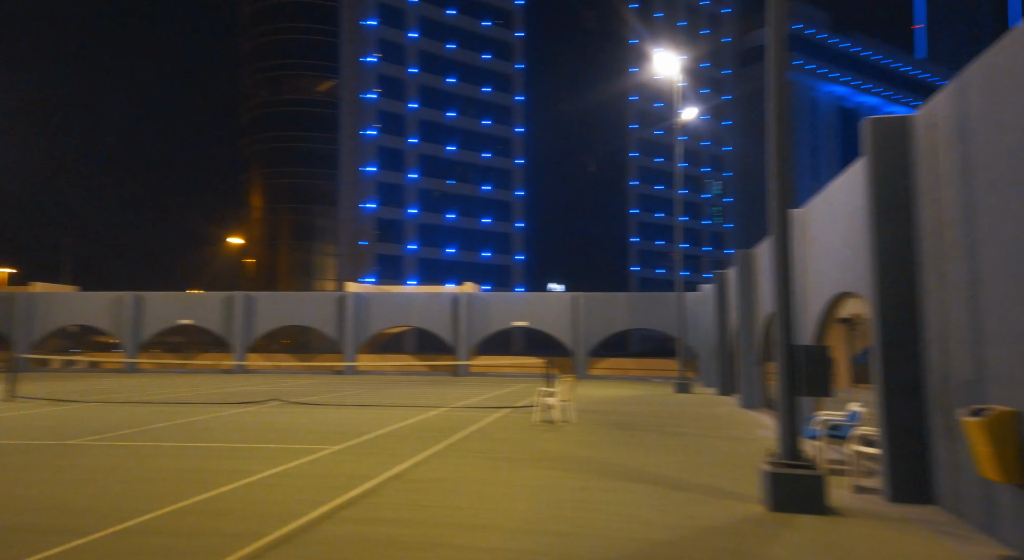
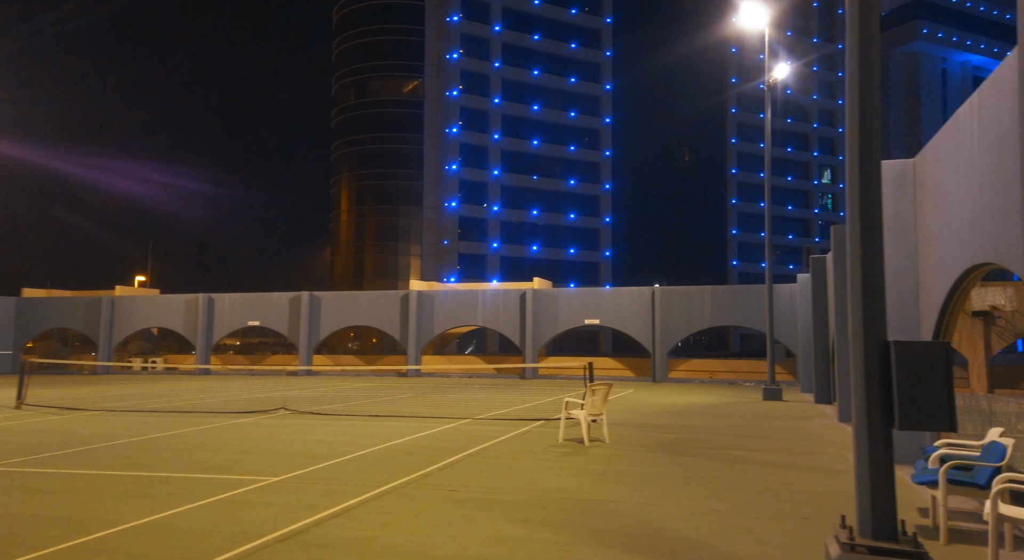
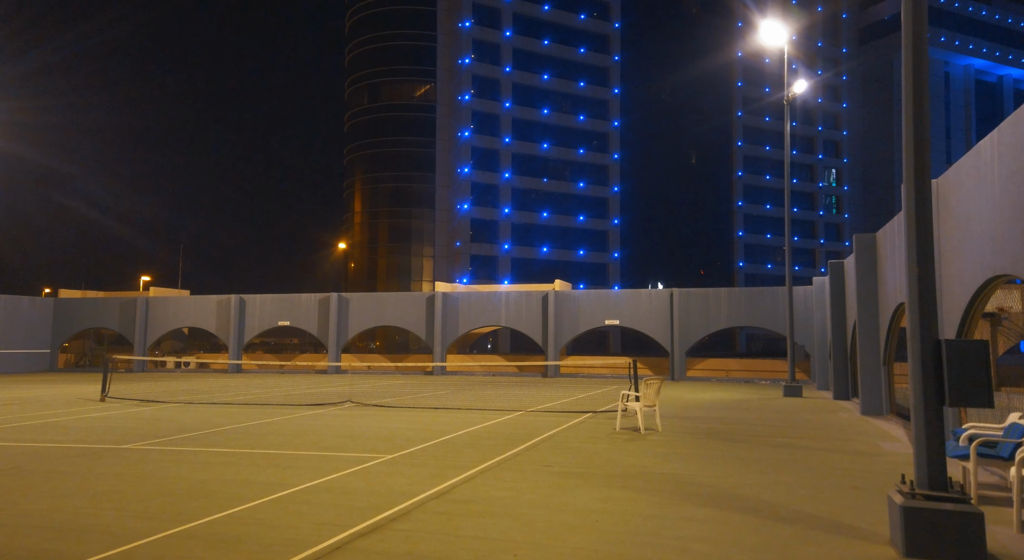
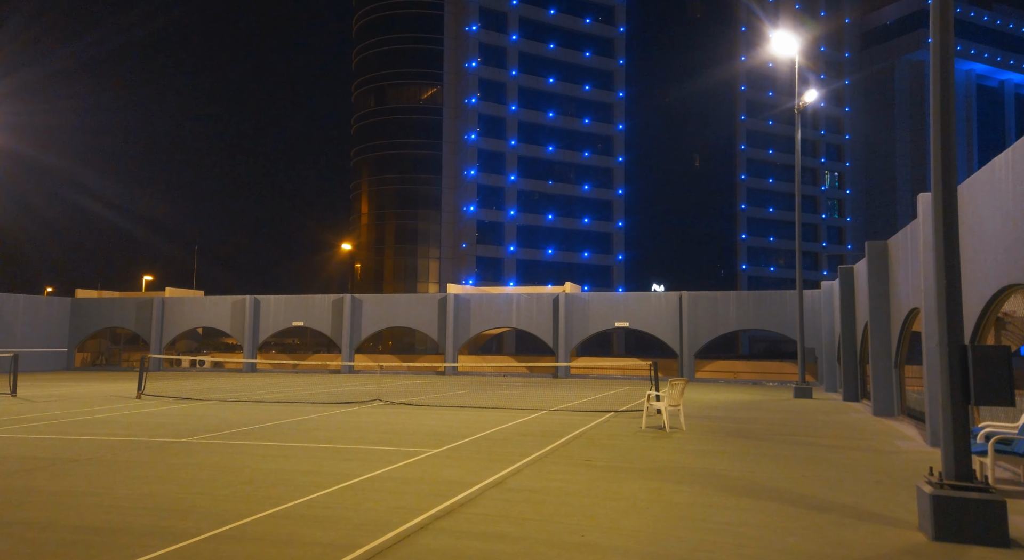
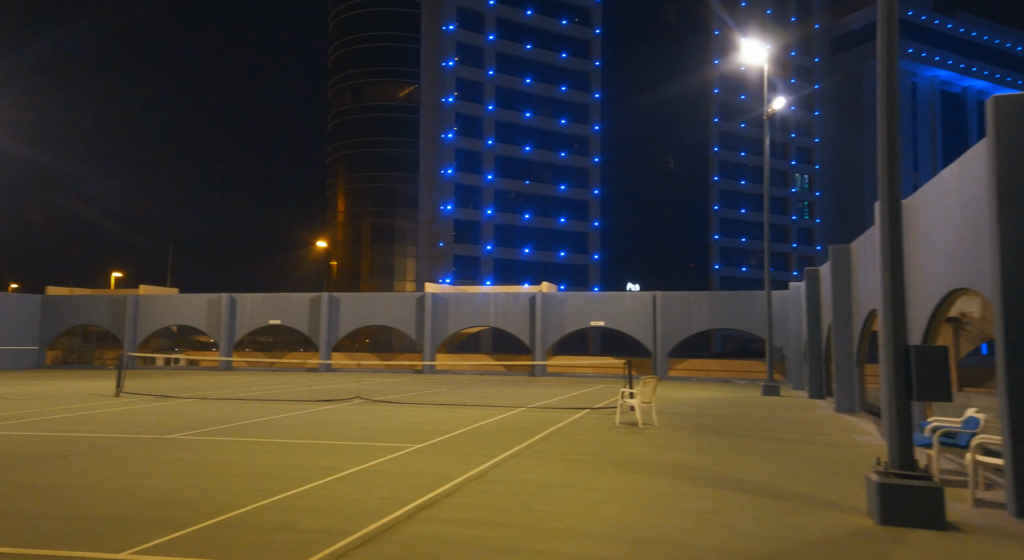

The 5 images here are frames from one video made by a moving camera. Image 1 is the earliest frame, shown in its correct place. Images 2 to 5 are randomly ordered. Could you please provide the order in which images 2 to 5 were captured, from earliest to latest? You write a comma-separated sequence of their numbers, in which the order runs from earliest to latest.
5, 4, 3, 2
